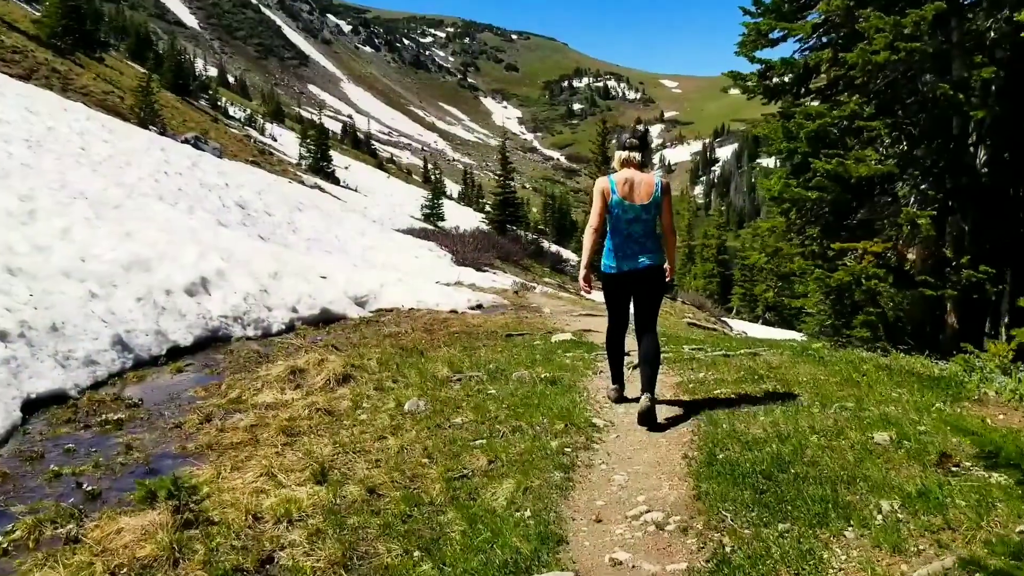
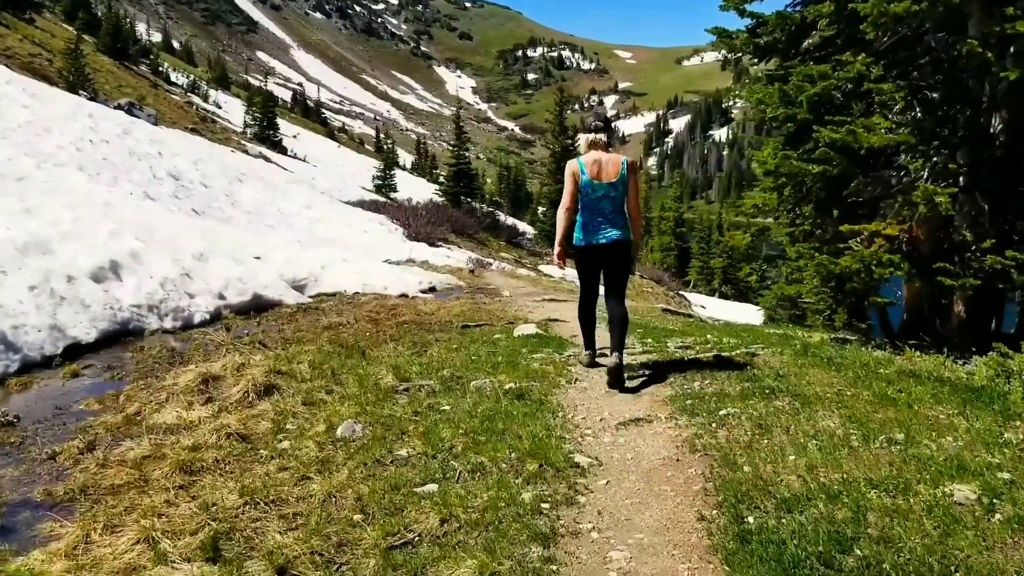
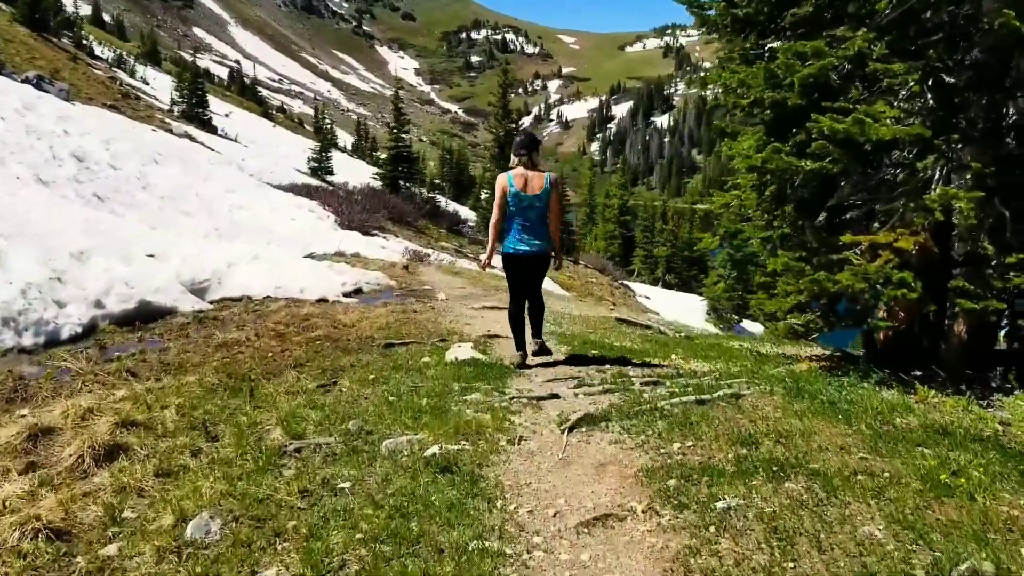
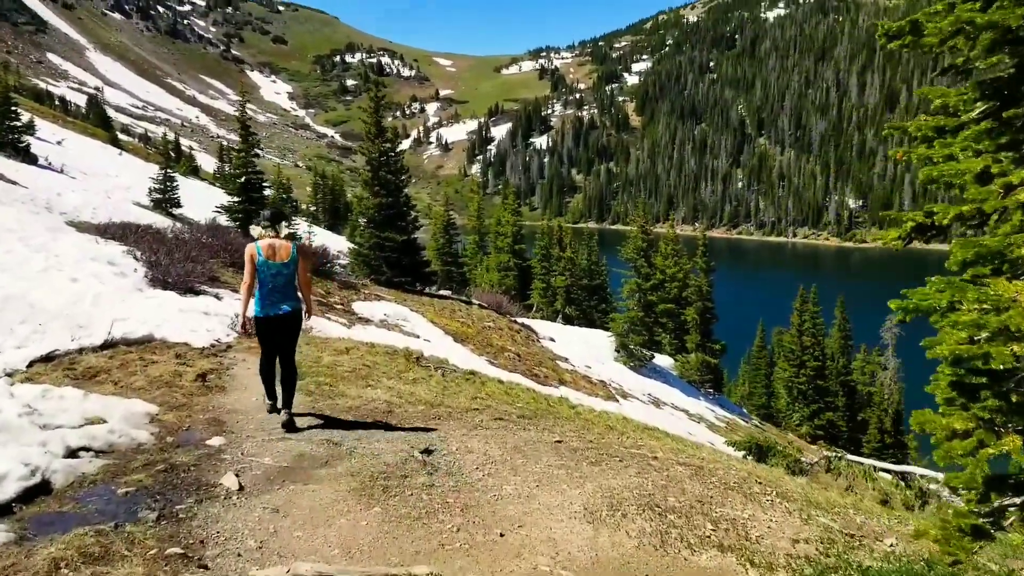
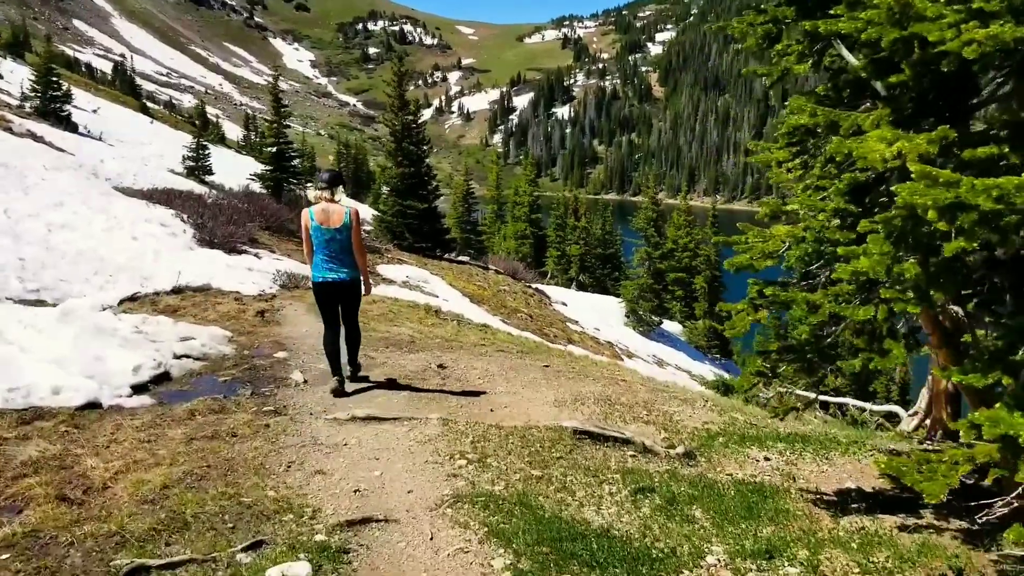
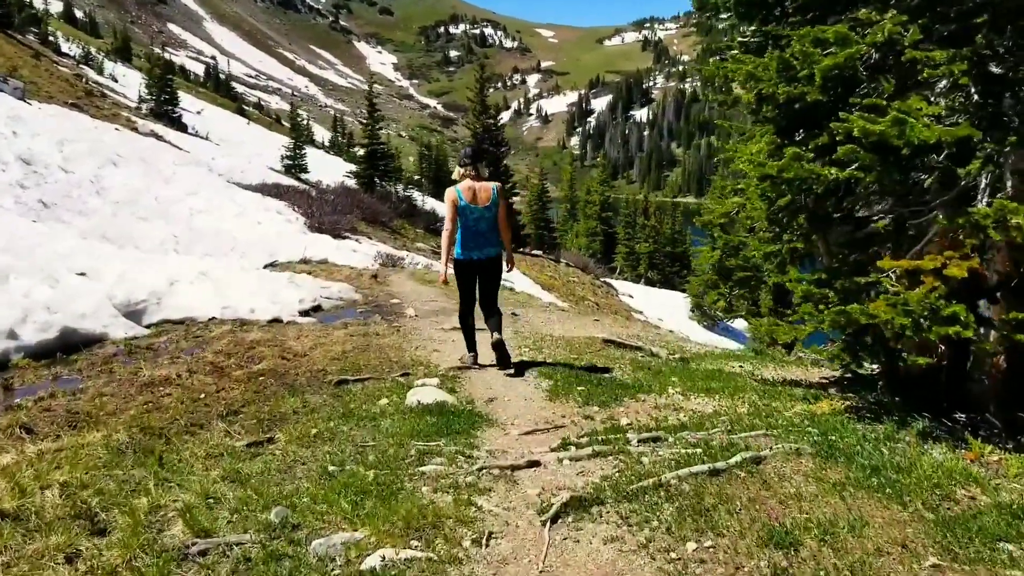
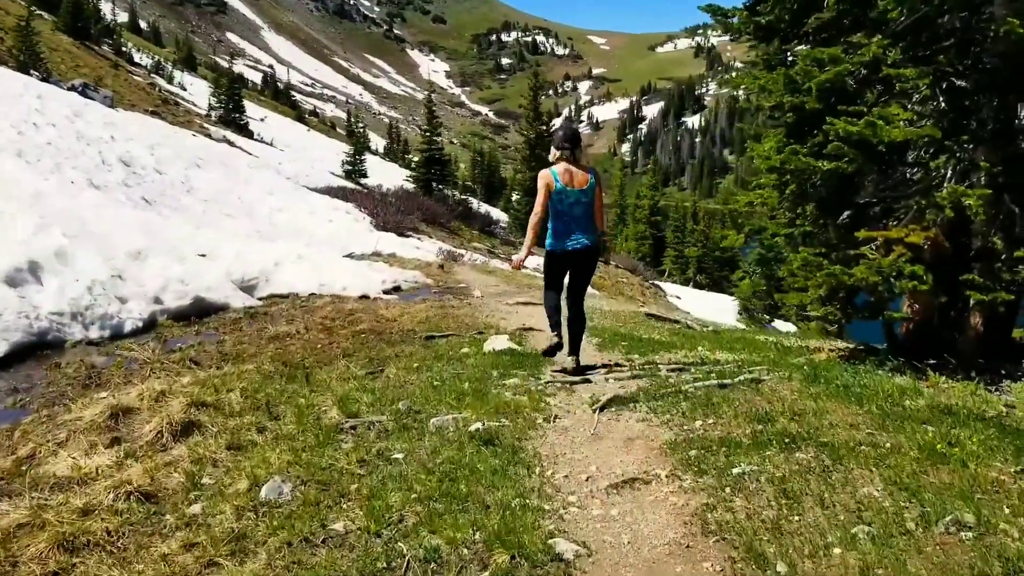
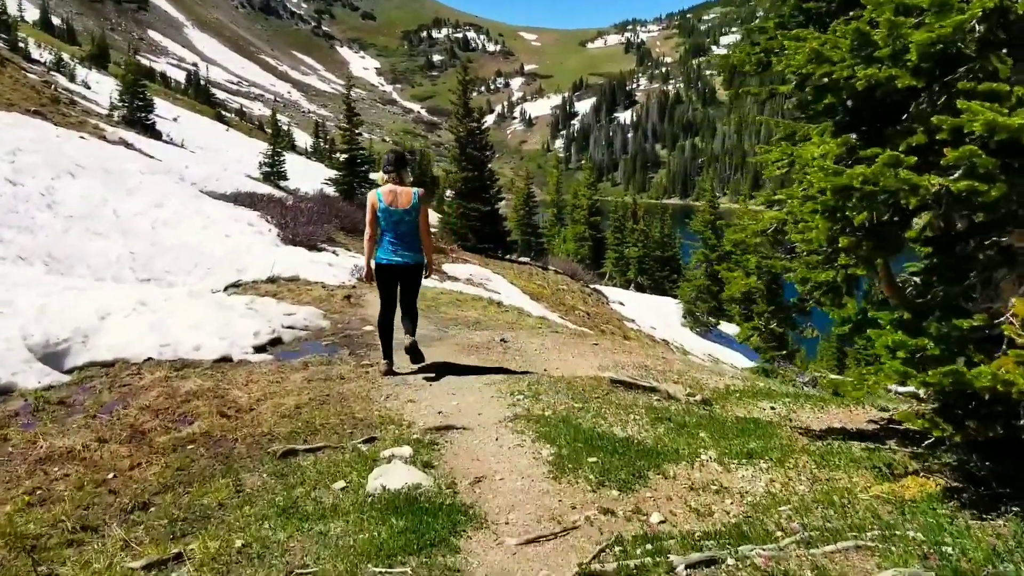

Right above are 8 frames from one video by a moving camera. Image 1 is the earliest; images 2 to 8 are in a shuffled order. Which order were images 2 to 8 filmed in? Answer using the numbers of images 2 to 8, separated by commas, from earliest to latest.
2, 7, 3, 6, 8, 5, 4
